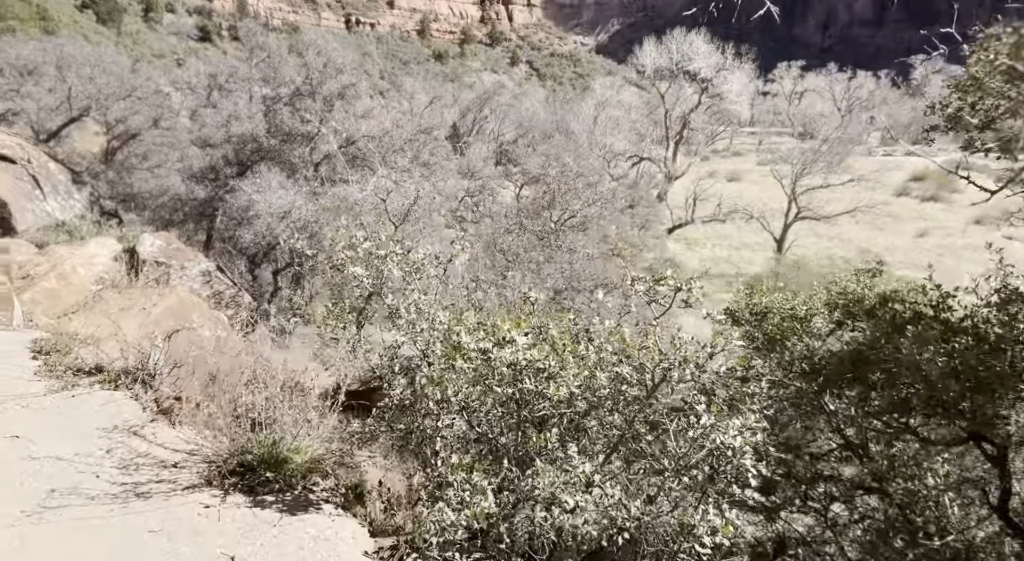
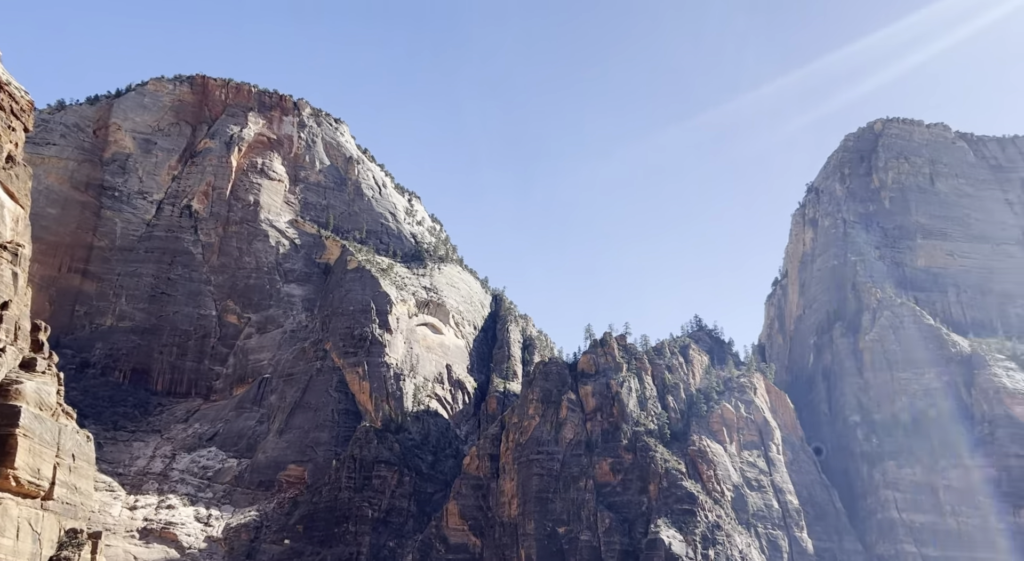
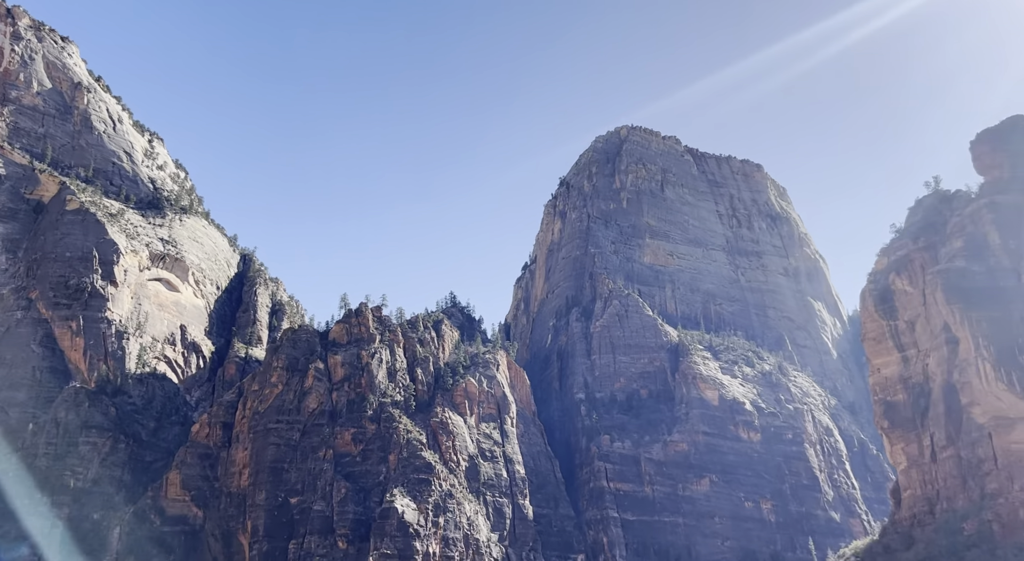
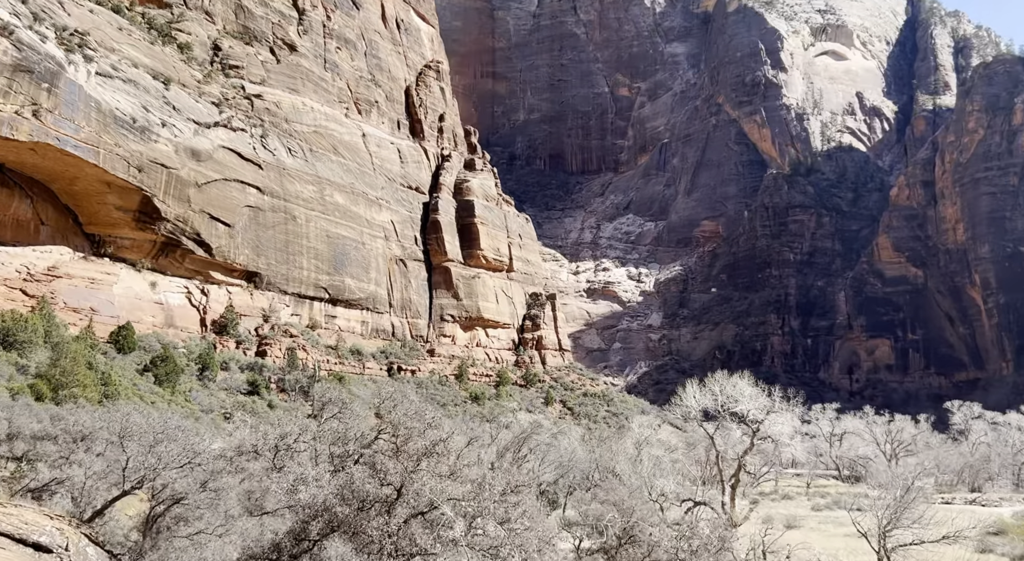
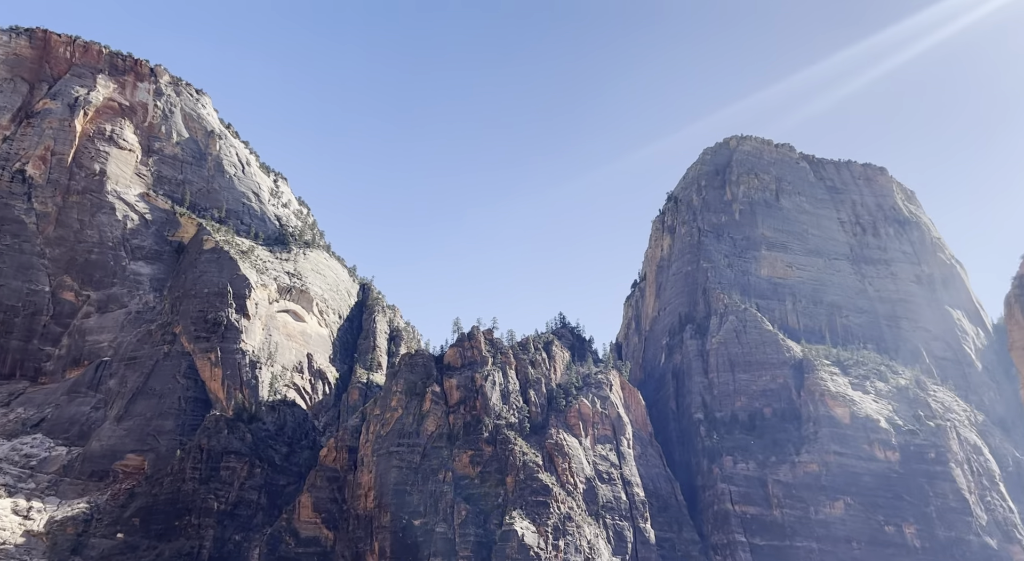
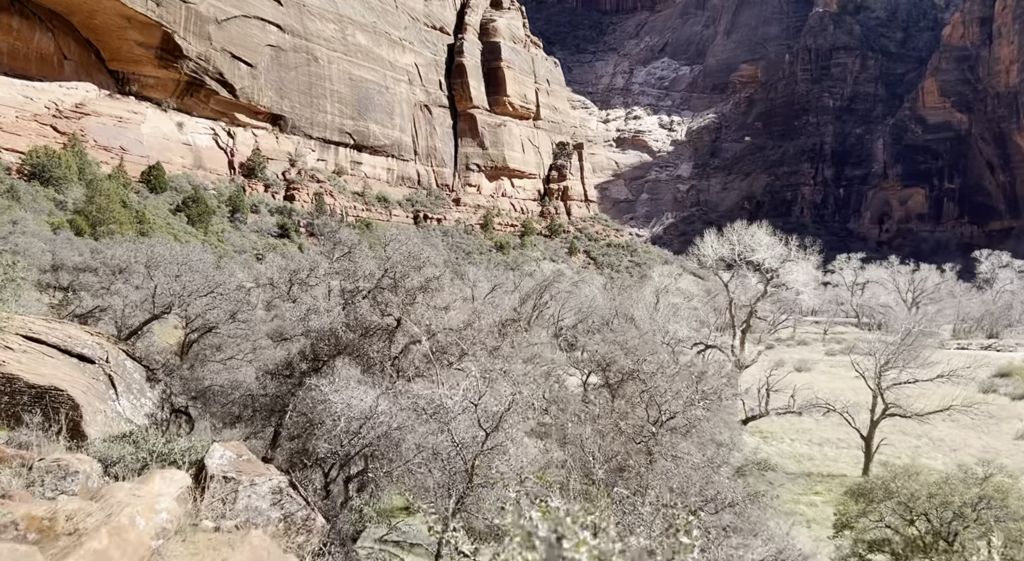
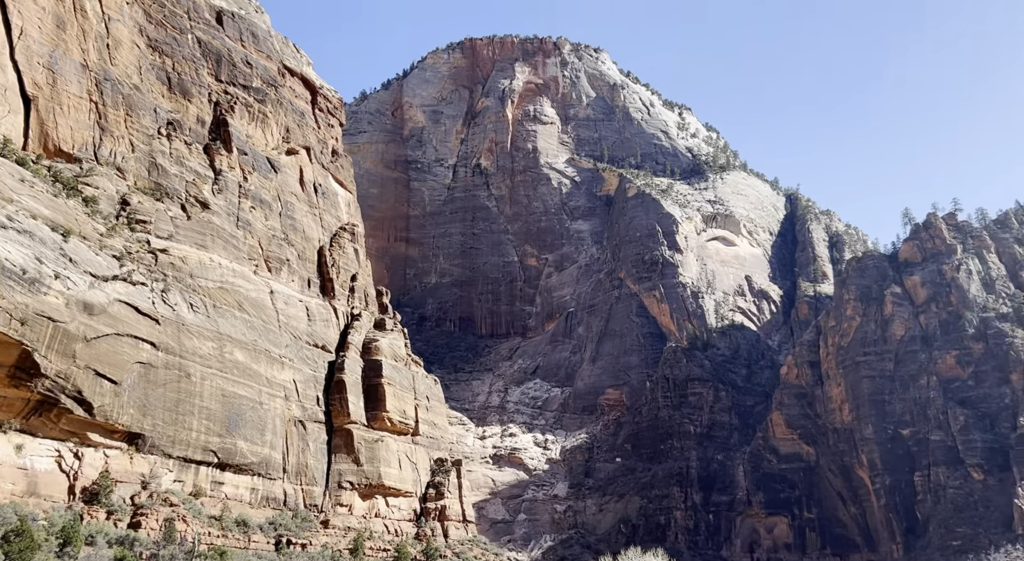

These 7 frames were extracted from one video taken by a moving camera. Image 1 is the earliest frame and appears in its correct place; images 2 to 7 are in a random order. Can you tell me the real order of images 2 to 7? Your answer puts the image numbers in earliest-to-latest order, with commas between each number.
6, 4, 7, 2, 5, 3
